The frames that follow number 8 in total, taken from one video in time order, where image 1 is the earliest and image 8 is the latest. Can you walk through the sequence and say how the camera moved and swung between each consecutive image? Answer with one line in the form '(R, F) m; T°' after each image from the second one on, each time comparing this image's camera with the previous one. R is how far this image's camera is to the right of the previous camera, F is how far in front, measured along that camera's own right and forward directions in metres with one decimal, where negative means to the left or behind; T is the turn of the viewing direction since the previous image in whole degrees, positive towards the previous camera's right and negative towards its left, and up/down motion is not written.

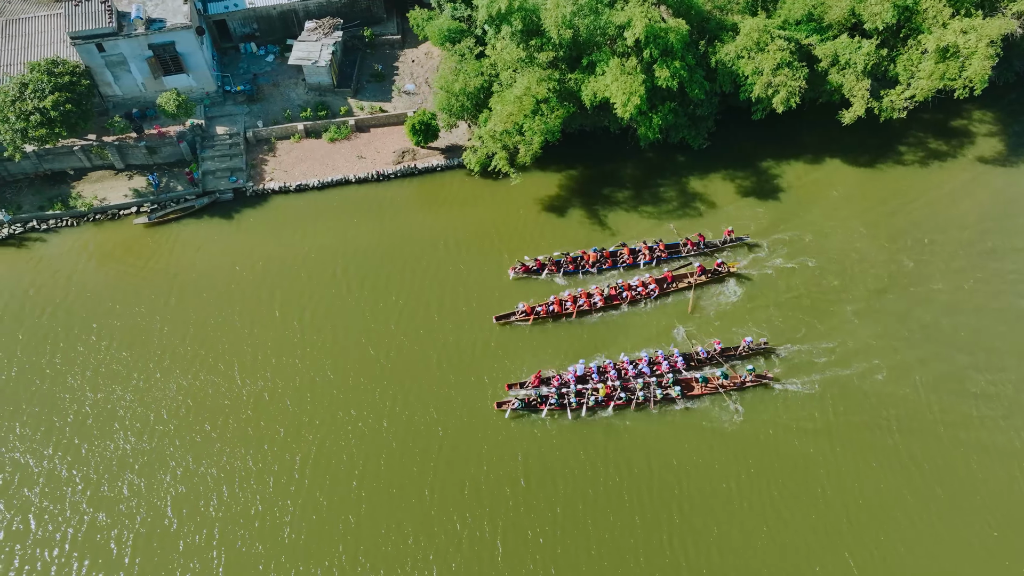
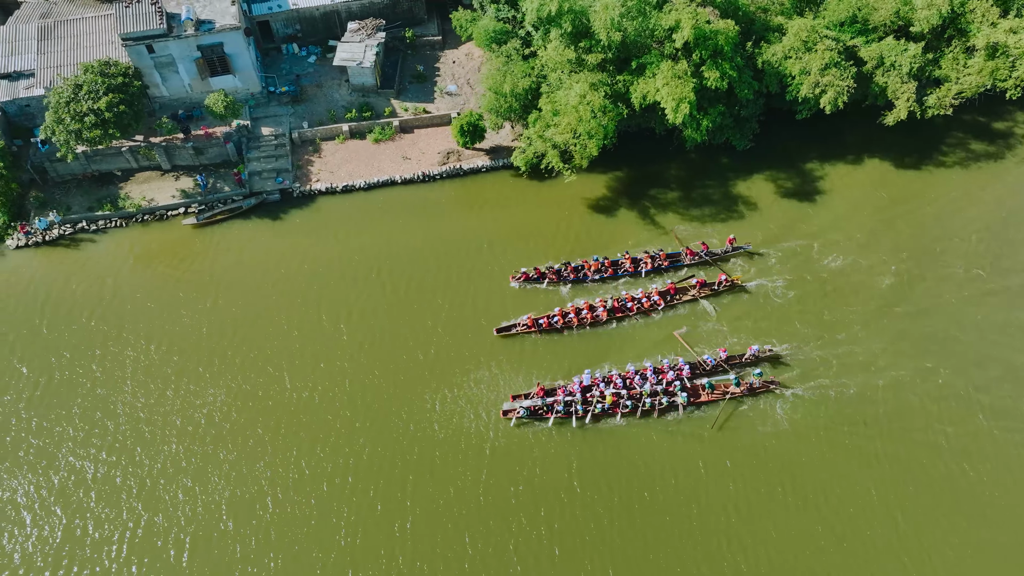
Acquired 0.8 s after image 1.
(-1.7, 0.0) m; 0°
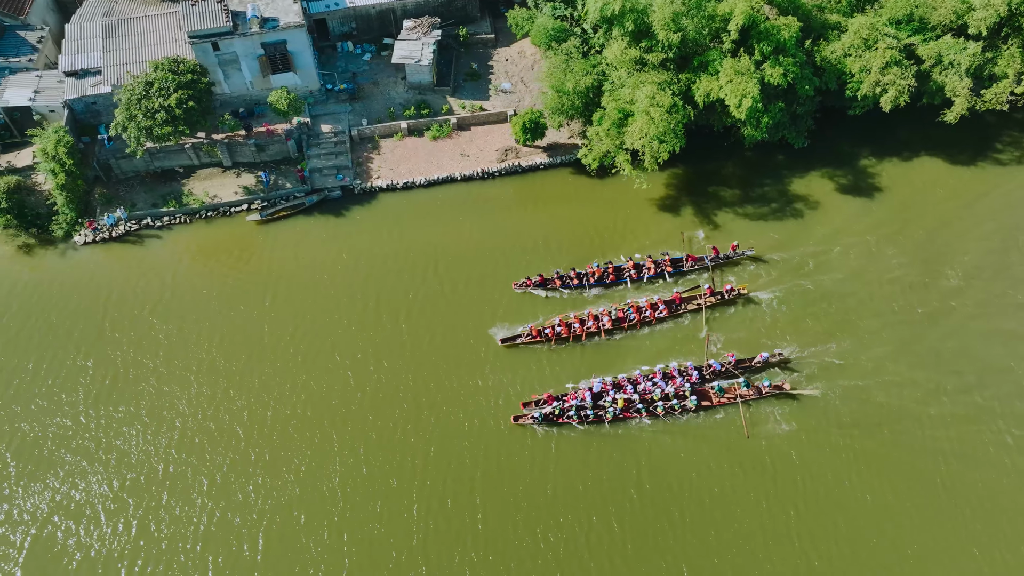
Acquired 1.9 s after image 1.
(-2.2, -0.2) m; 0°
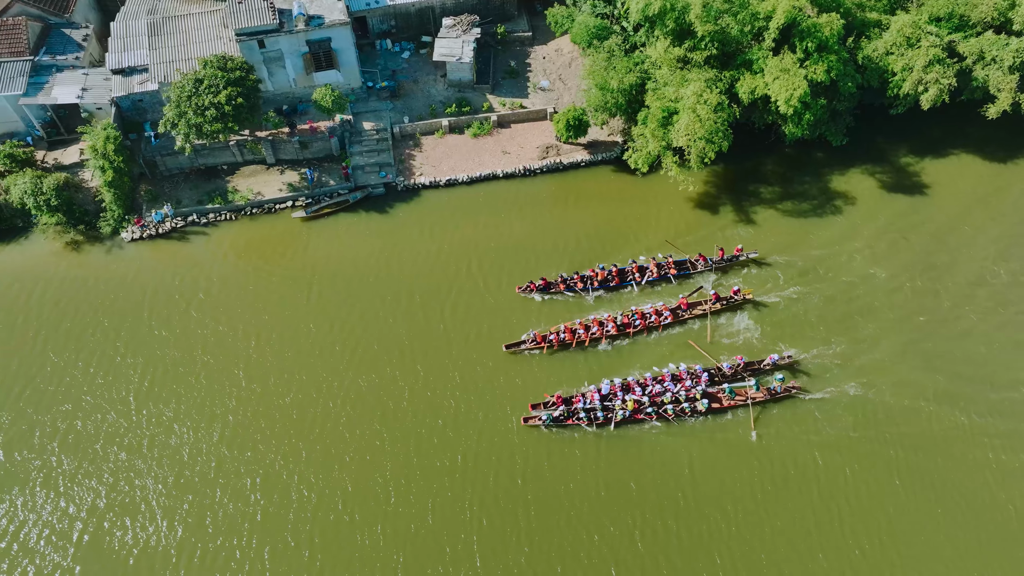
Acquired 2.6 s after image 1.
(-1.6, -0.1) m; 0°
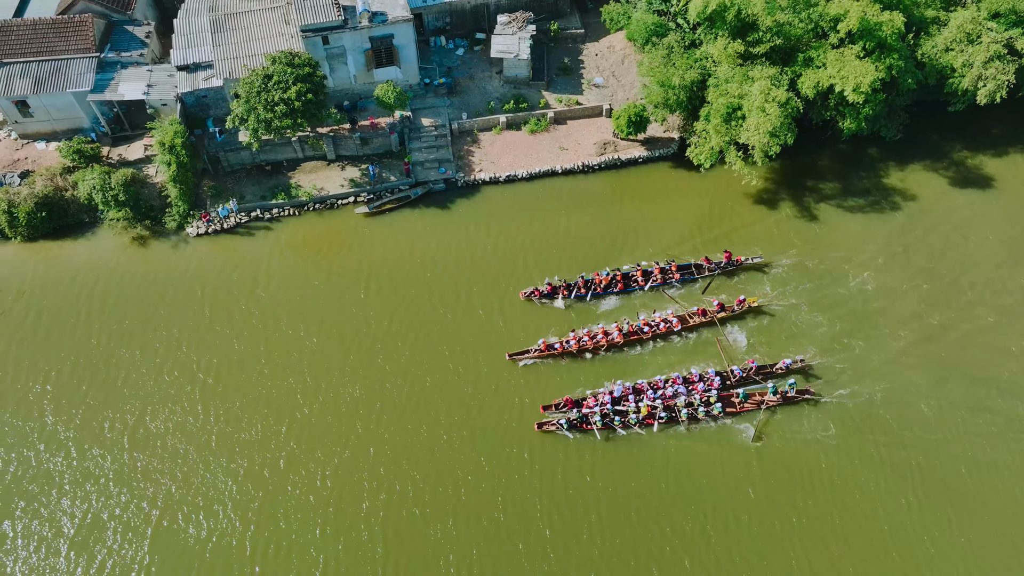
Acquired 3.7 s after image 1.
(-2.3, -0.2) m; 0°
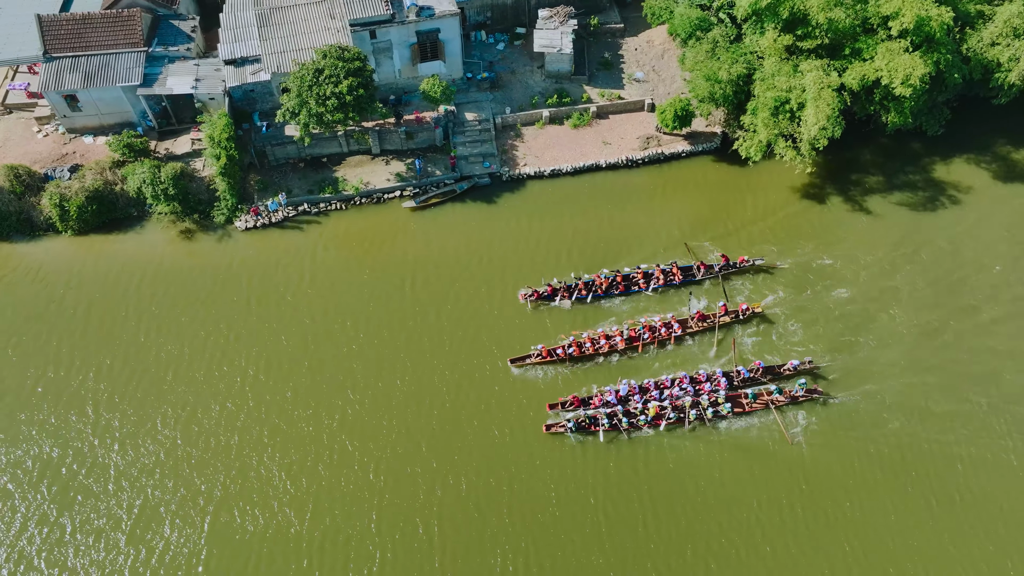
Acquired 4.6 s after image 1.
(-1.7, -0.1) m; 0°
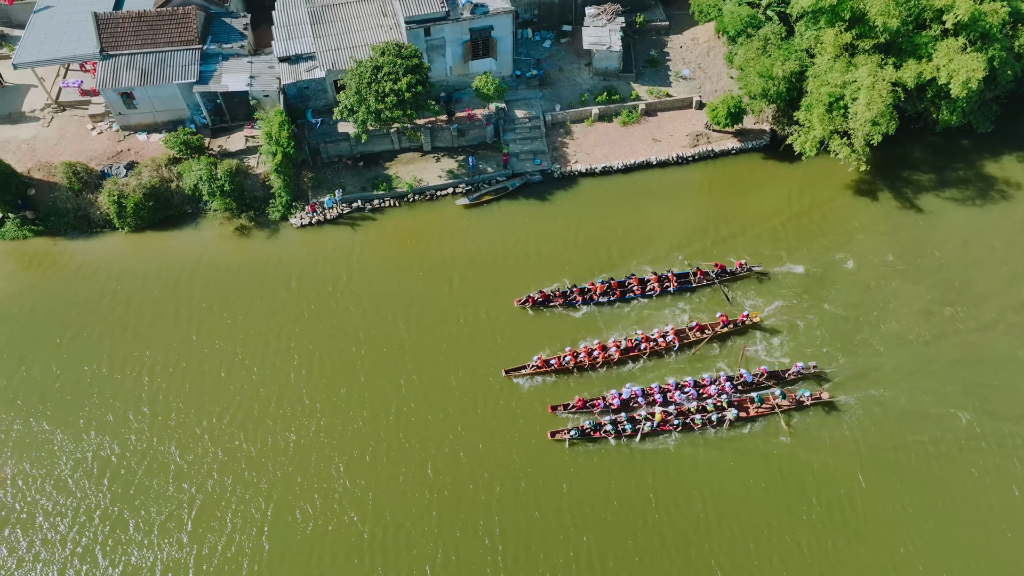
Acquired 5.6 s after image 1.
(-2.0, 0.0) m; 0°
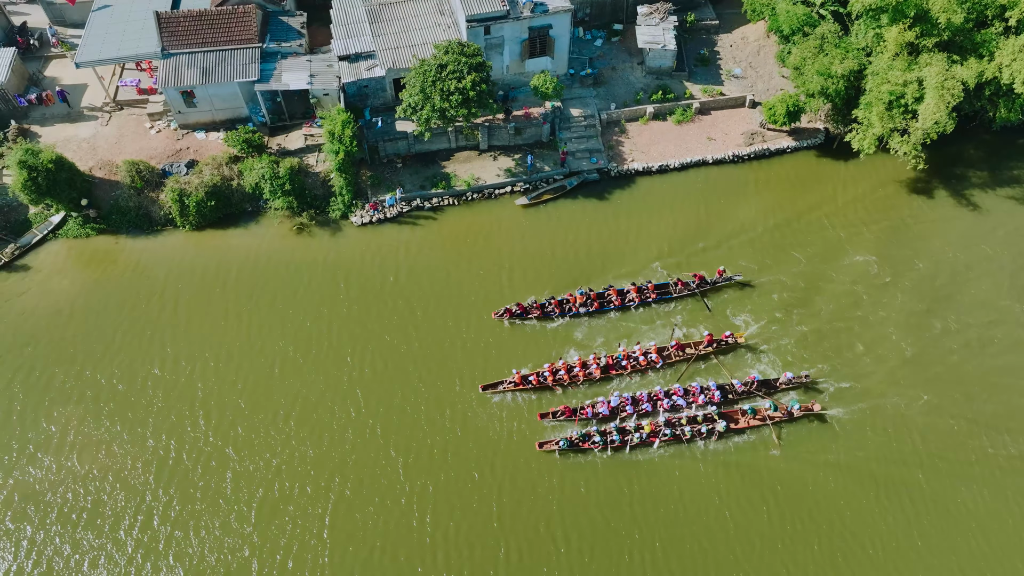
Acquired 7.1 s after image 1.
(-2.3, 0.0) m; 0°
